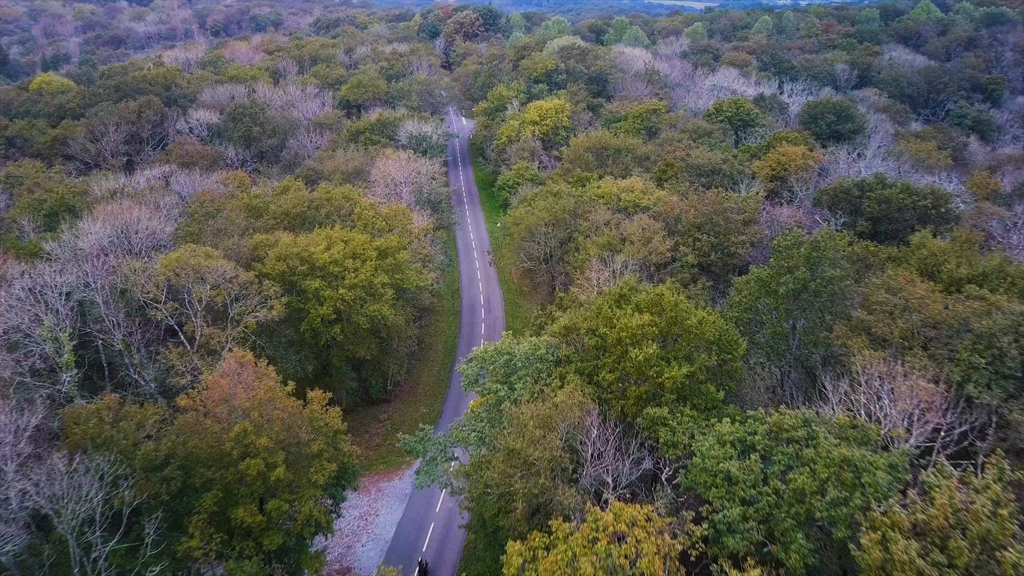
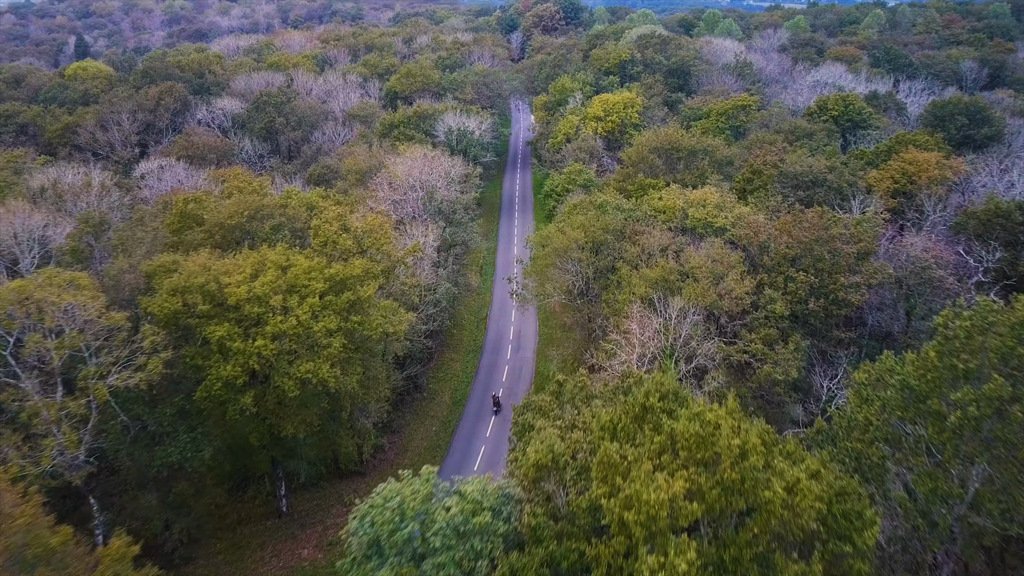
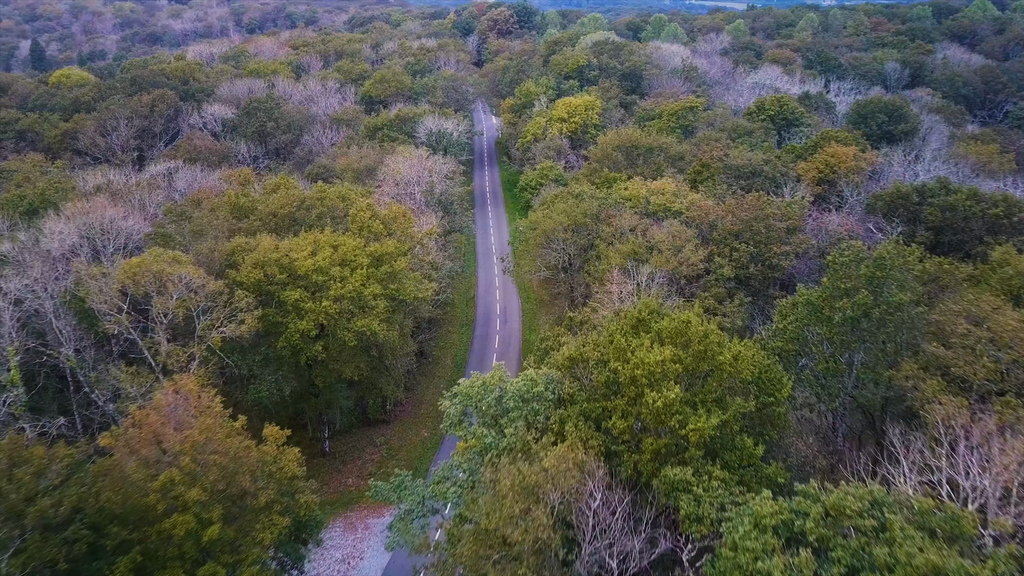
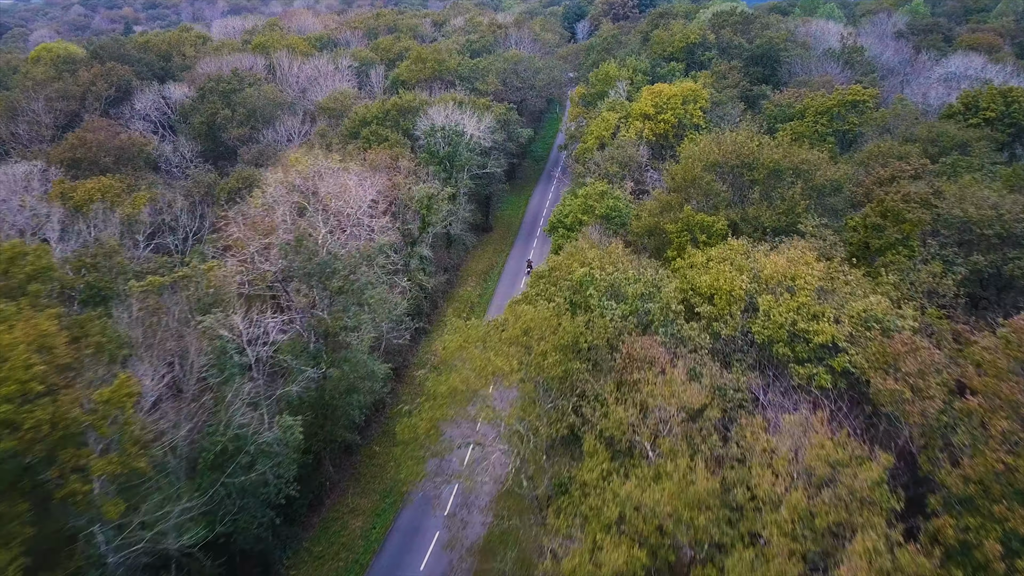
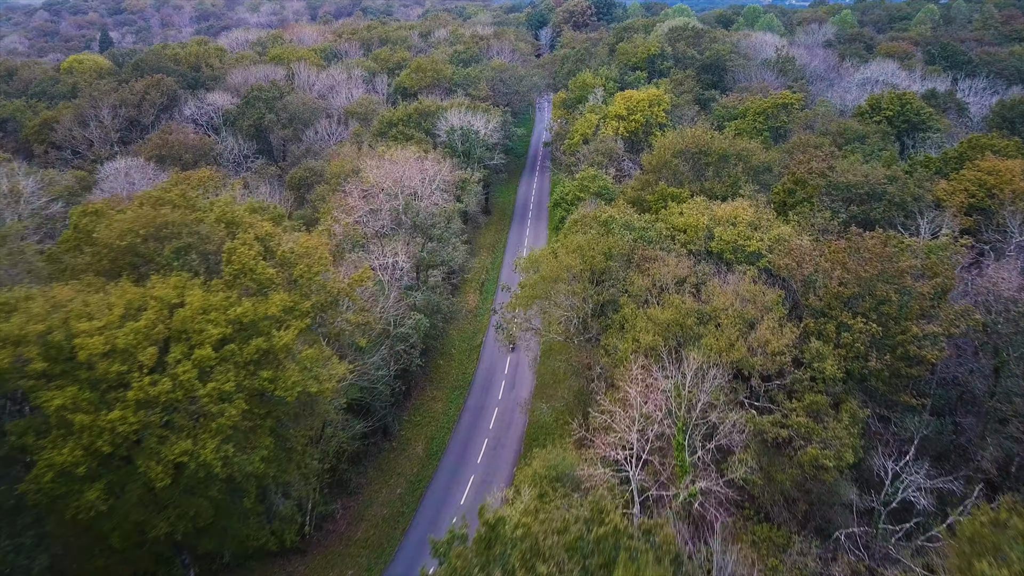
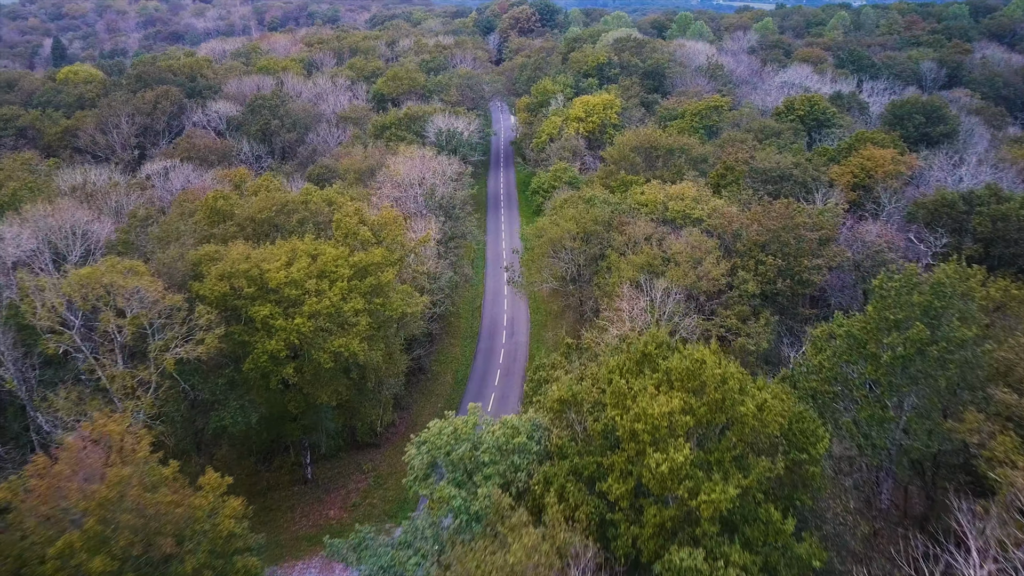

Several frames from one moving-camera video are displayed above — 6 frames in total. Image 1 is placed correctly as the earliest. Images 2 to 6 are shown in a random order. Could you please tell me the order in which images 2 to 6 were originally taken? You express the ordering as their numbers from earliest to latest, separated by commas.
3, 6, 2, 5, 4
